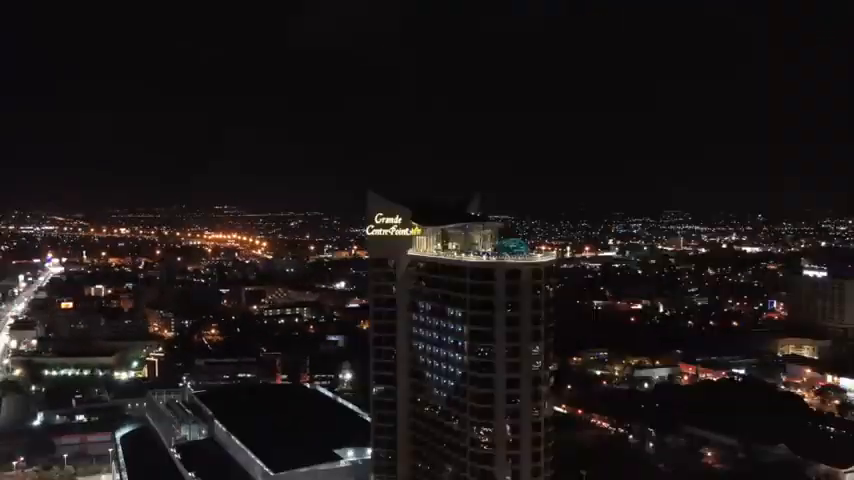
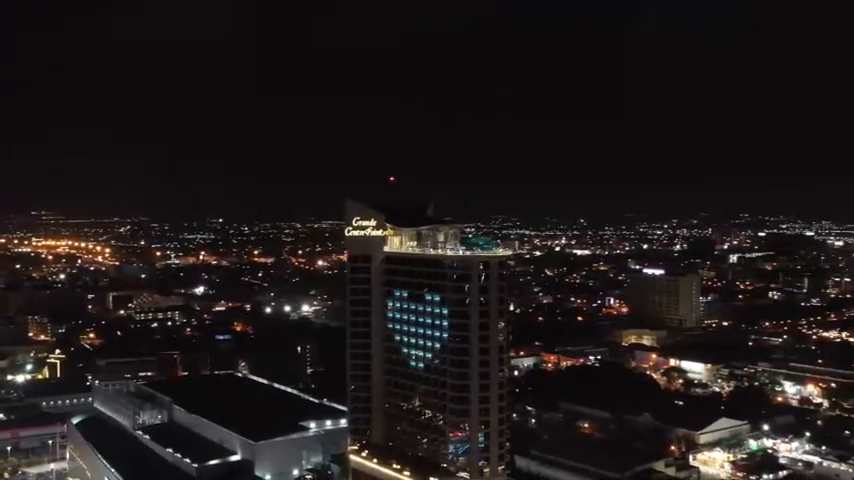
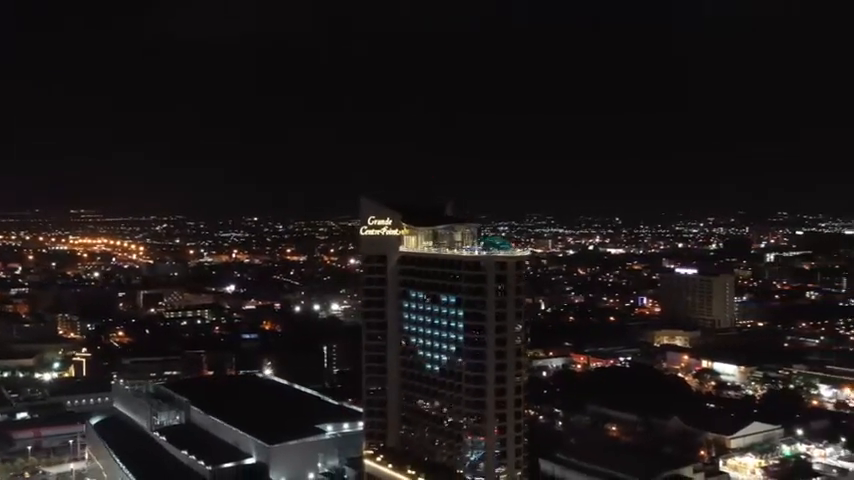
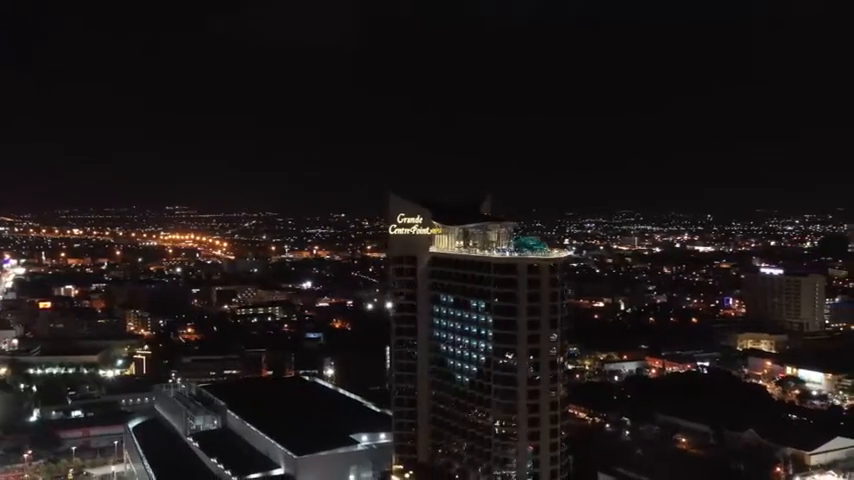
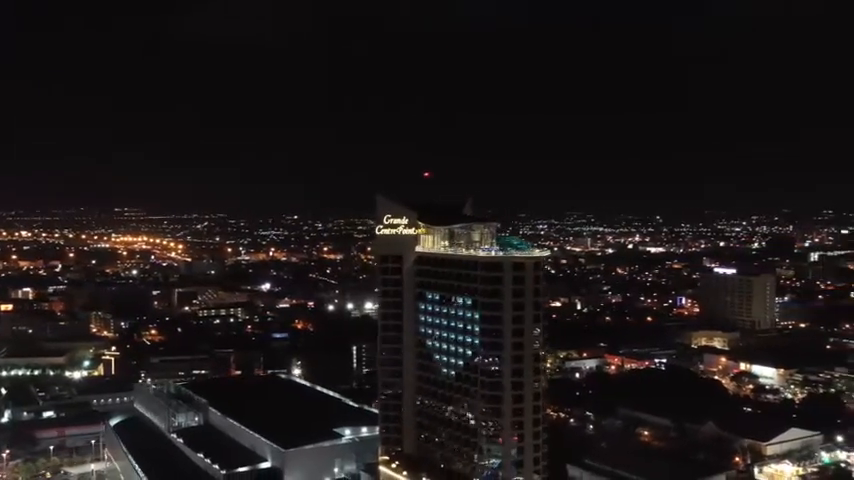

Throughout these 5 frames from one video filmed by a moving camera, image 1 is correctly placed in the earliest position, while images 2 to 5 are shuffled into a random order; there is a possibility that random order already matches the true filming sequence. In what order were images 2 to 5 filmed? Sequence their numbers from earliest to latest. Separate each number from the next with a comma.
4, 5, 3, 2
